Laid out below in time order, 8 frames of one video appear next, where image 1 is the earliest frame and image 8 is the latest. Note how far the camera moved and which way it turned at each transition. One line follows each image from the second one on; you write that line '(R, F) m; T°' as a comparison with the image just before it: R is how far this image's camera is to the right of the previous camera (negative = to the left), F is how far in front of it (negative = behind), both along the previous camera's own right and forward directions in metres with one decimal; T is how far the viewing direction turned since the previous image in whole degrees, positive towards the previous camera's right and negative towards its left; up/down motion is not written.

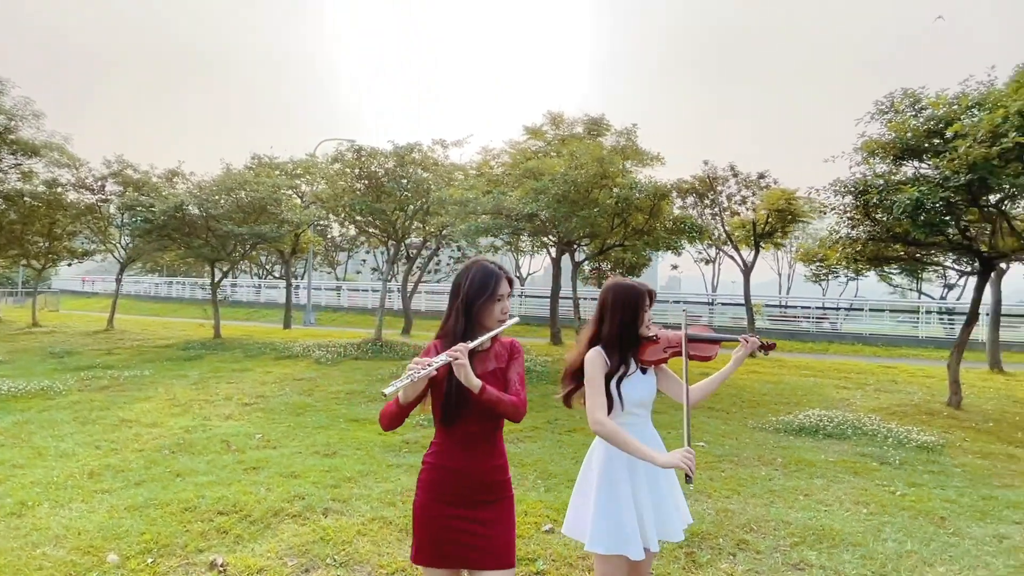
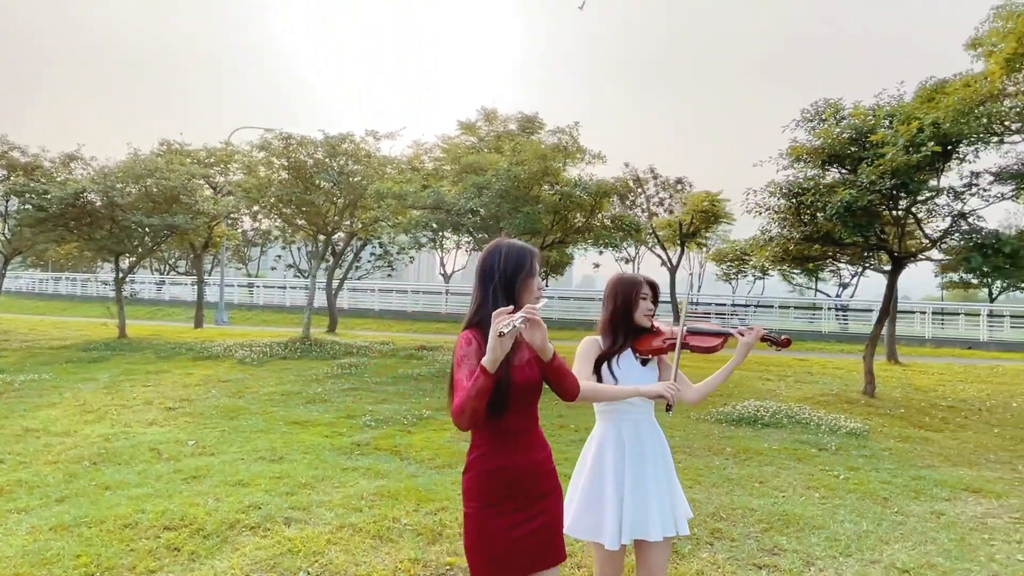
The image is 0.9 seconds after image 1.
(-0.4, +0.2) m; +8°
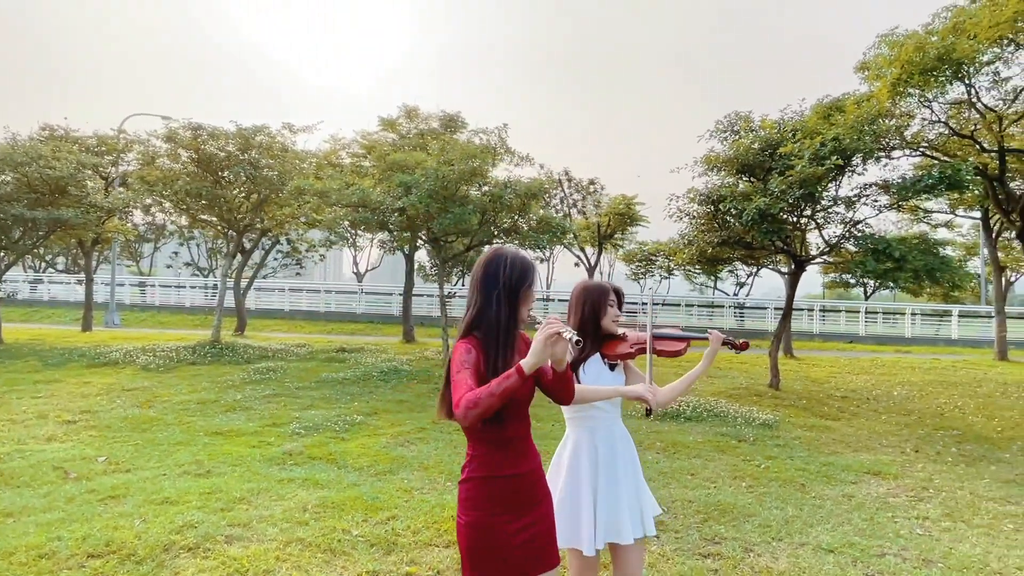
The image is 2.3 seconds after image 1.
(-0.3, 0.0) m; +8°
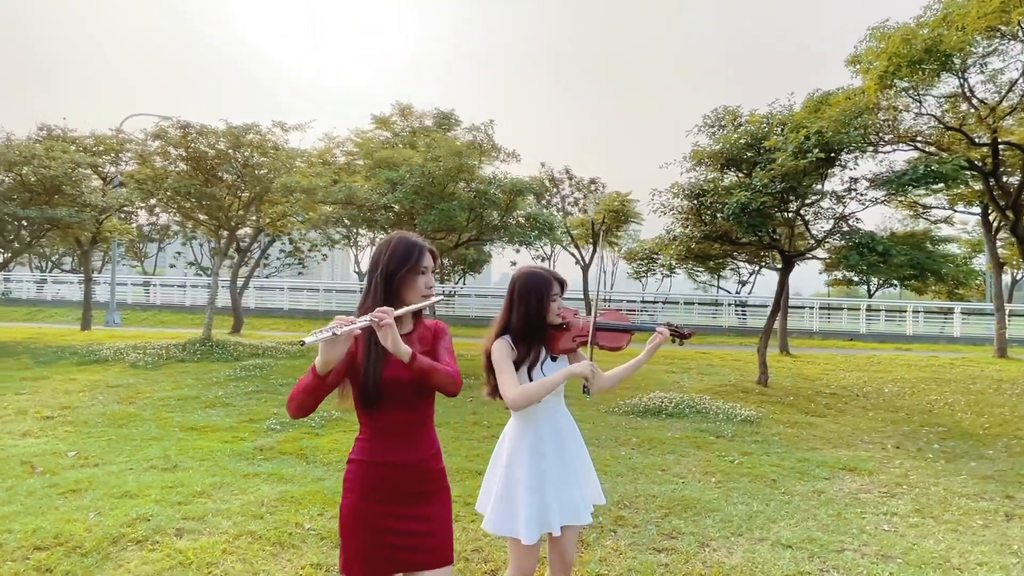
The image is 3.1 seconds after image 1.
(+0.4, 0.0) m; -1°
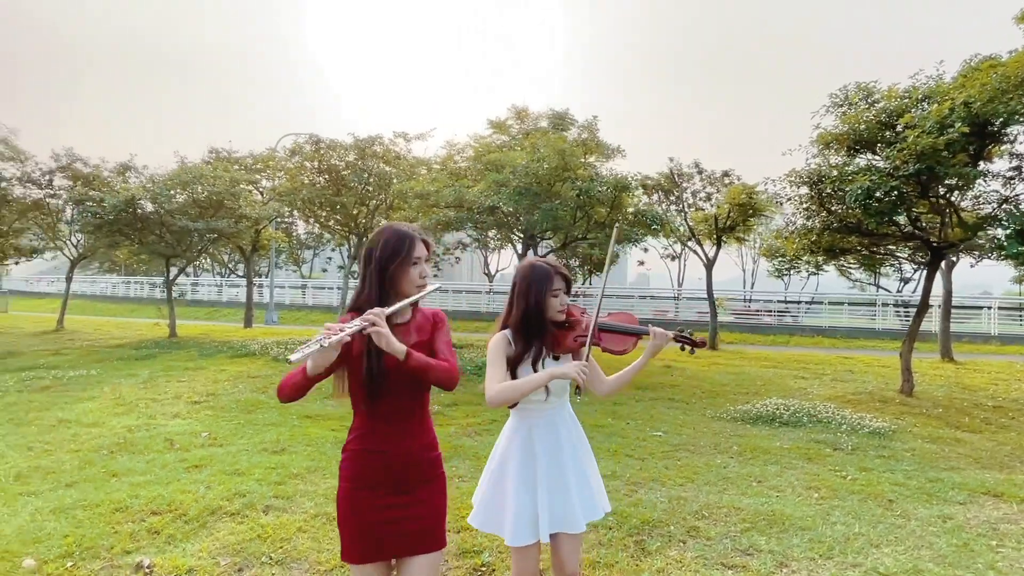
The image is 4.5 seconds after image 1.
(+0.5, +0.1) m; -13°
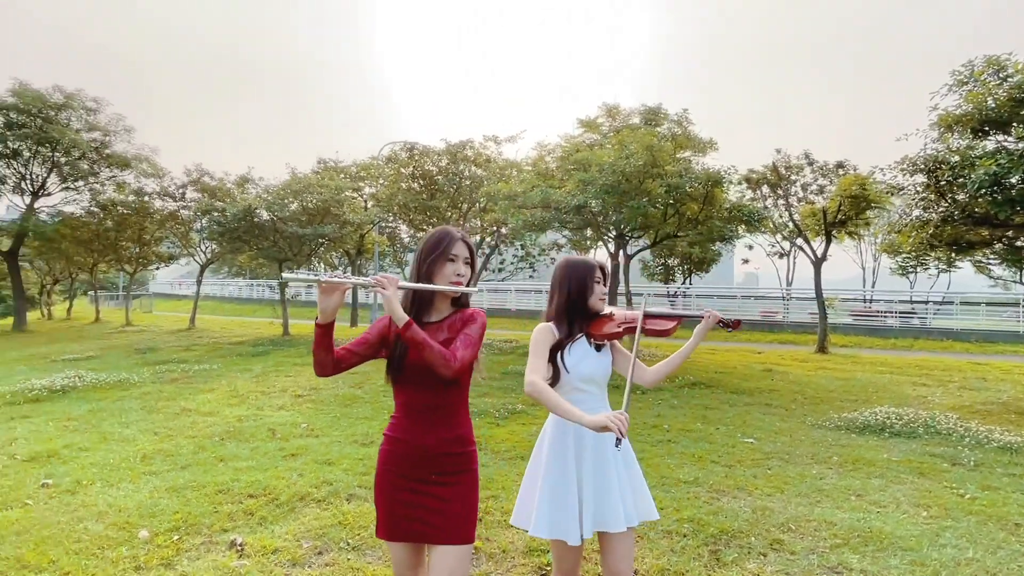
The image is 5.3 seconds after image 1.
(+0.2, 0.0) m; -9°
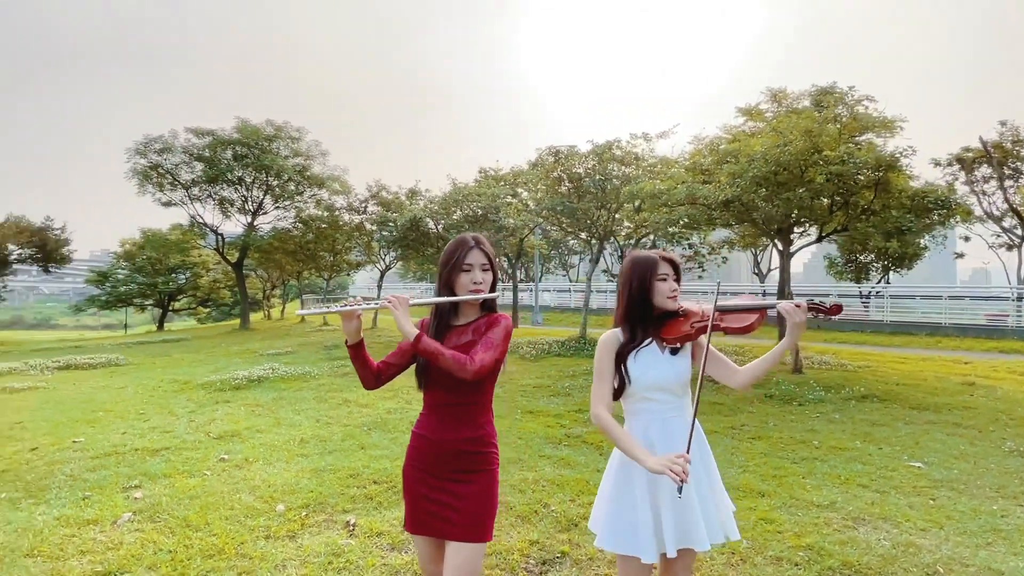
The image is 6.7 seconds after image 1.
(+0.6, +0.1) m; -16°
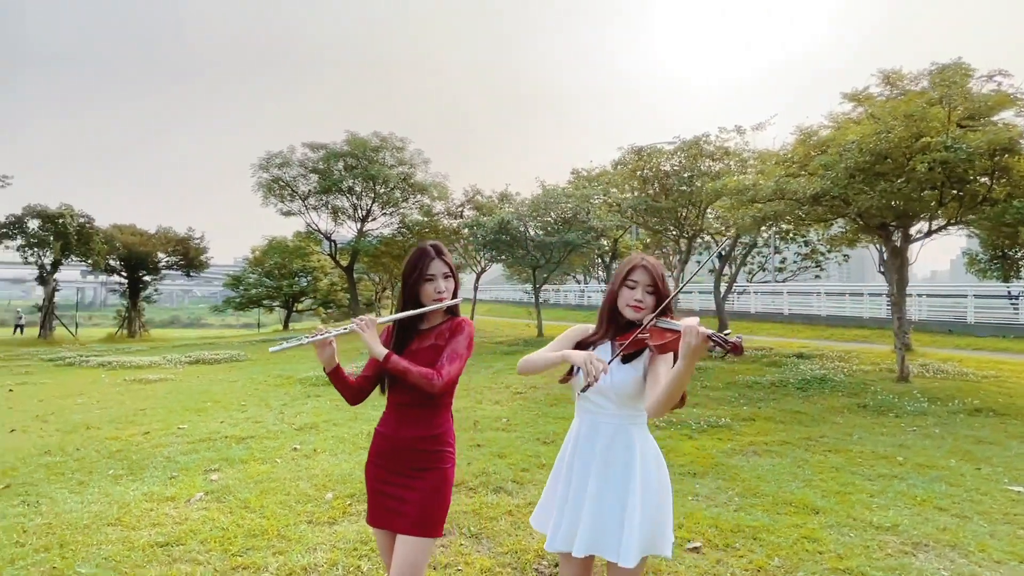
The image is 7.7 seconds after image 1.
(+0.6, 0.0) m; -10°
